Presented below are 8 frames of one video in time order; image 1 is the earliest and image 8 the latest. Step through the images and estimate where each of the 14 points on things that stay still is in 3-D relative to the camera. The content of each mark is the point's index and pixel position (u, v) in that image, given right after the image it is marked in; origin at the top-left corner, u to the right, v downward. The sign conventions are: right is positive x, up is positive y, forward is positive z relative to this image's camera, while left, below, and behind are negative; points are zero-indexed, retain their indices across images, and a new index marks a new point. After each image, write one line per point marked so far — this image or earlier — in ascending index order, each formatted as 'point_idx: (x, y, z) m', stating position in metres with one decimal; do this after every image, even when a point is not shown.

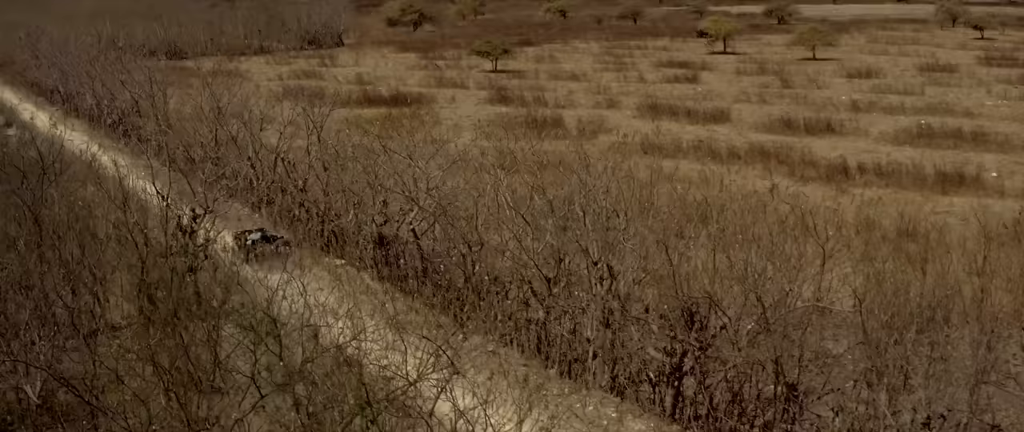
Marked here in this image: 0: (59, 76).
0: (-6.1, +1.9, +19.8) m
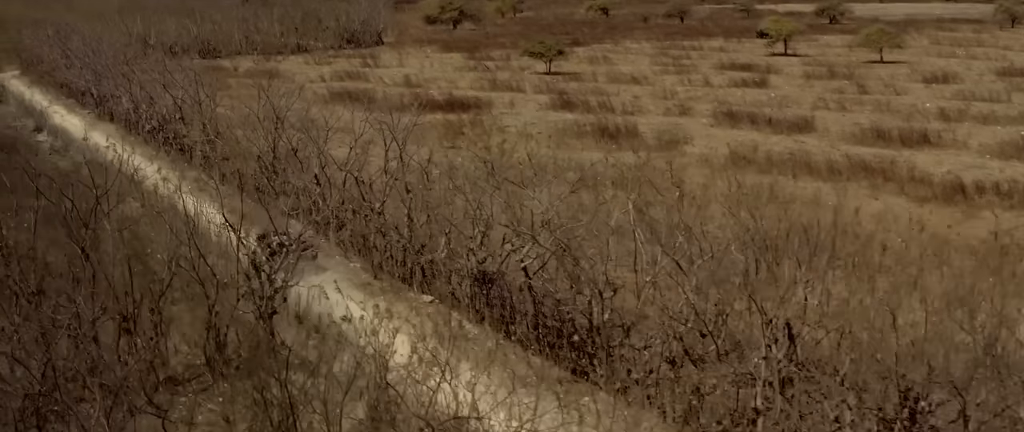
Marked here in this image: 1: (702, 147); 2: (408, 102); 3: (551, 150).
0: (-5.3, +1.7, +18.4) m
1: (+2.1, +0.7, +16.0) m
2: (-1.4, +1.5, +18.9) m
3: (+0.4, +0.6, +15.2) m
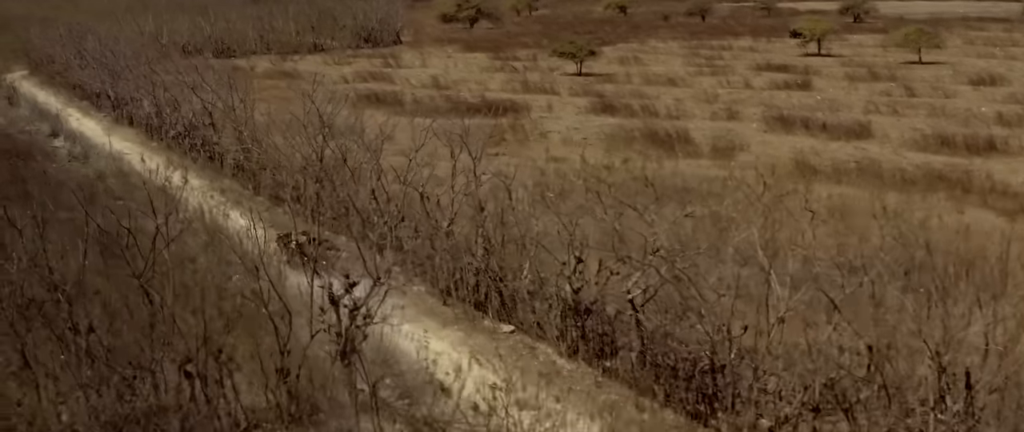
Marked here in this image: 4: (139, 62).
0: (-4.8, +1.6, +17.5) m
1: (+2.6, +0.6, +15.1) m
2: (-0.9, +1.4, +18.0) m
3: (+0.9, +0.5, +14.3) m
4: (-4.3, +1.8, +17.0) m
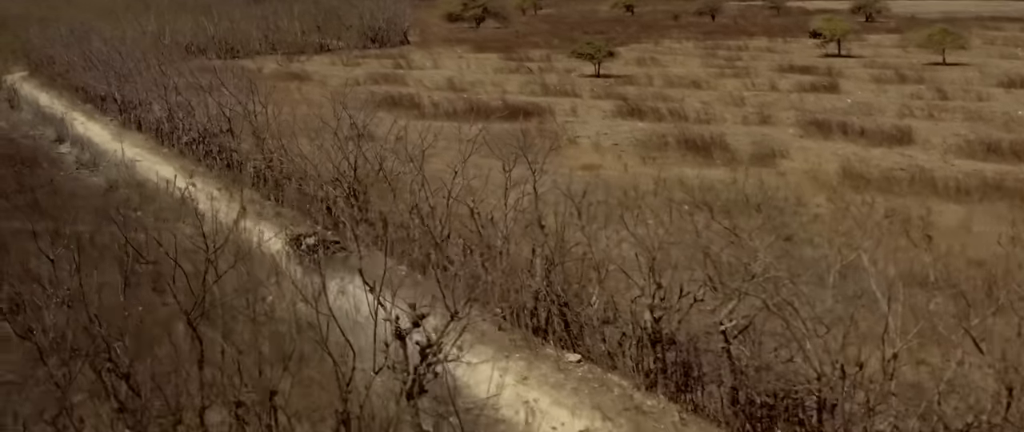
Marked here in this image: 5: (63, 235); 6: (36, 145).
0: (-4.5, +1.5, +16.7) m
1: (+2.9, +0.5, +14.4) m
2: (-0.6, +1.3, +17.3) m
3: (+1.2, +0.4, +13.6) m
4: (-4.0, +1.7, +16.3) m
5: (-3.4, -0.1, +11.0) m
6: (-5.0, +0.7, +15.4) m
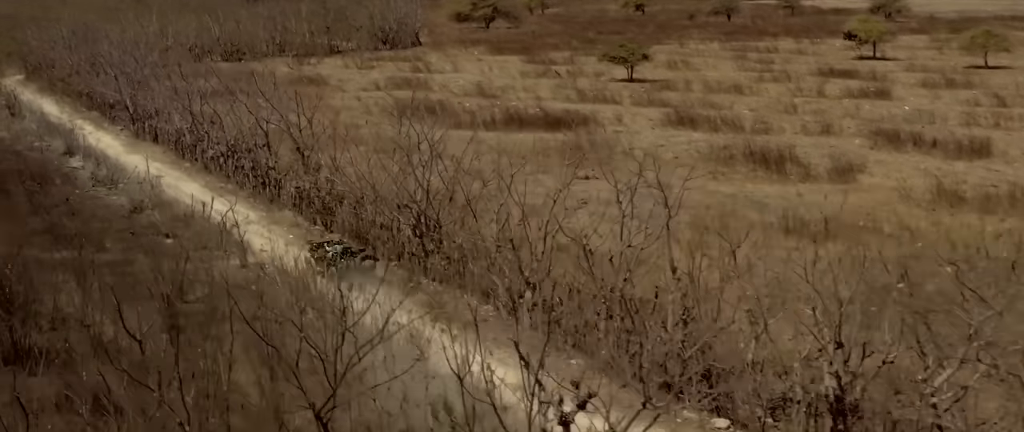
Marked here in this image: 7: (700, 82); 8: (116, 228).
0: (-4.0, +1.3, +15.5) m
1: (+3.4, +0.3, +13.2) m
2: (-0.2, +1.1, +16.1) m
3: (+1.7, +0.2, +12.4) m
4: (-3.6, +1.5, +15.0) m
5: (-2.8, -0.3, +9.8) m
6: (-4.5, +0.6, +14.1) m
7: (+2.5, +1.8, +19.7) m
8: (-3.0, -0.1, +11.1) m
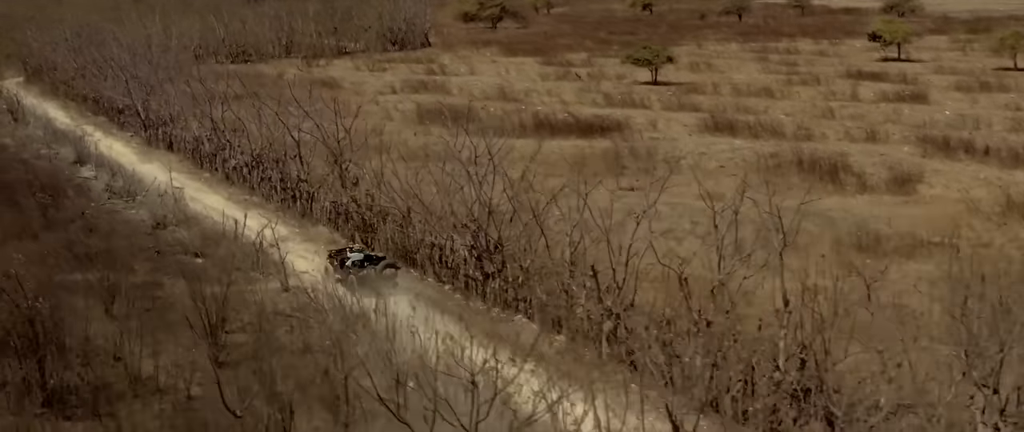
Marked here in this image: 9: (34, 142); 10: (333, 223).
0: (-3.7, +1.2, +14.7) m
1: (+3.7, +0.2, +12.5) m
2: (+0.2, +1.0, +15.3) m
3: (+2.1, +0.1, +11.7) m
4: (-3.2, +1.4, +14.2) m
5: (-2.4, -0.5, +9.0) m
6: (-4.2, +0.4, +13.3) m
7: (+2.8, +1.7, +19.0) m
8: (-2.6, -0.2, +10.3) m
9: (-4.7, +0.7, +14.4) m
10: (-1.3, -0.1, +10.6) m
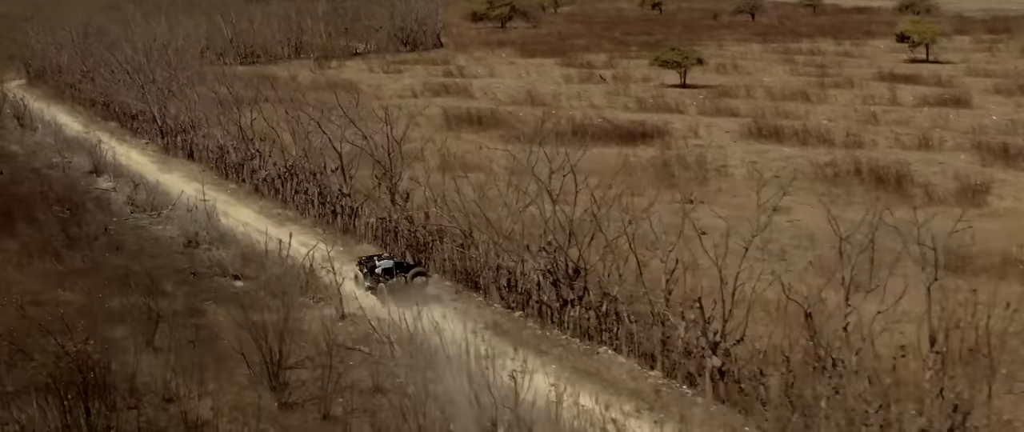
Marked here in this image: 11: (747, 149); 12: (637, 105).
0: (-3.4, +1.1, +13.9) m
1: (+4.1, +0.1, +11.8) m
2: (+0.5, +0.9, +14.6) m
3: (+2.5, 0.0, +11.0) m
4: (-2.9, +1.3, +13.4) m
5: (-2.0, -0.6, +8.2) m
6: (-3.8, +0.3, +12.5) m
7: (+3.1, +1.6, +18.3) m
8: (-2.2, -0.3, +9.5) m
9: (-4.3, +0.6, +13.6) m
10: (-0.9, -0.2, +9.9) m
11: (+2.2, +0.6, +13.9) m
12: (+1.4, +1.3, +16.7) m
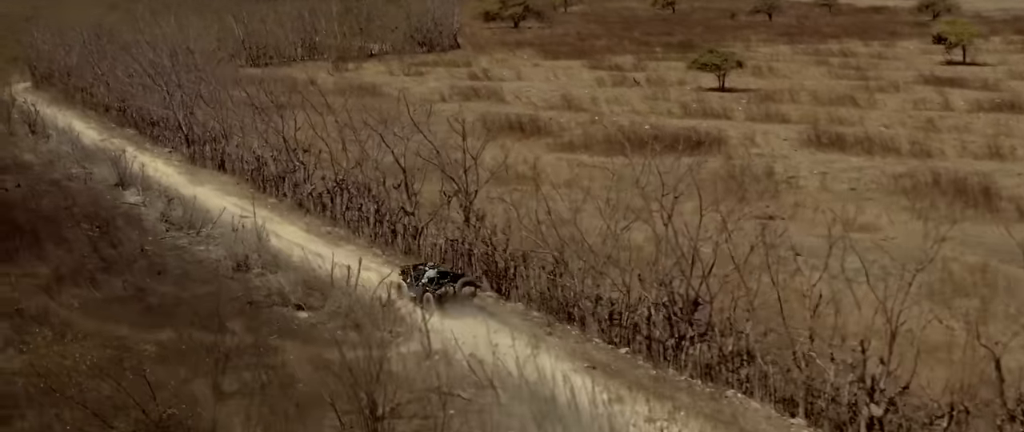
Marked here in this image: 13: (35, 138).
0: (-2.9, +1.0, +12.9) m
1: (+4.6, 0.0, +11.0) m
2: (+0.9, +0.7, +13.7) m
3: (+3.0, -0.1, +10.1) m
4: (-2.4, +1.1, +12.5) m
5: (-1.4, -0.7, +7.3) m
6: (-3.3, +0.2, +11.5) m
7: (+3.5, +1.5, +17.4) m
8: (-1.7, -0.5, +8.6) m
9: (-3.9, +0.5, +12.7) m
10: (-0.4, -0.3, +9.0) m
11: (+2.7, +0.5, +13.1) m
12: (+1.8, +1.1, +15.8) m
13: (-4.4, +0.7, +13.6) m
